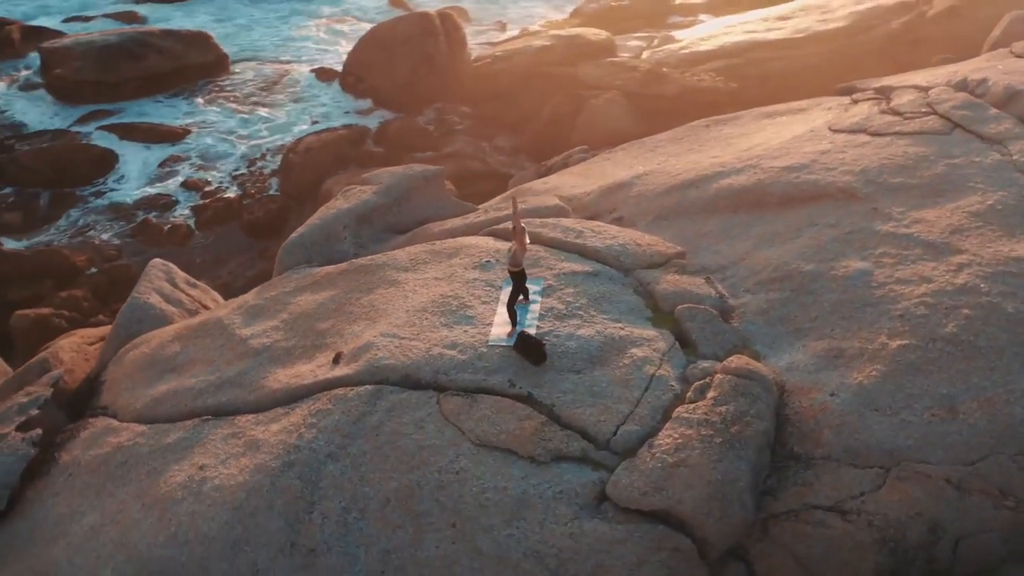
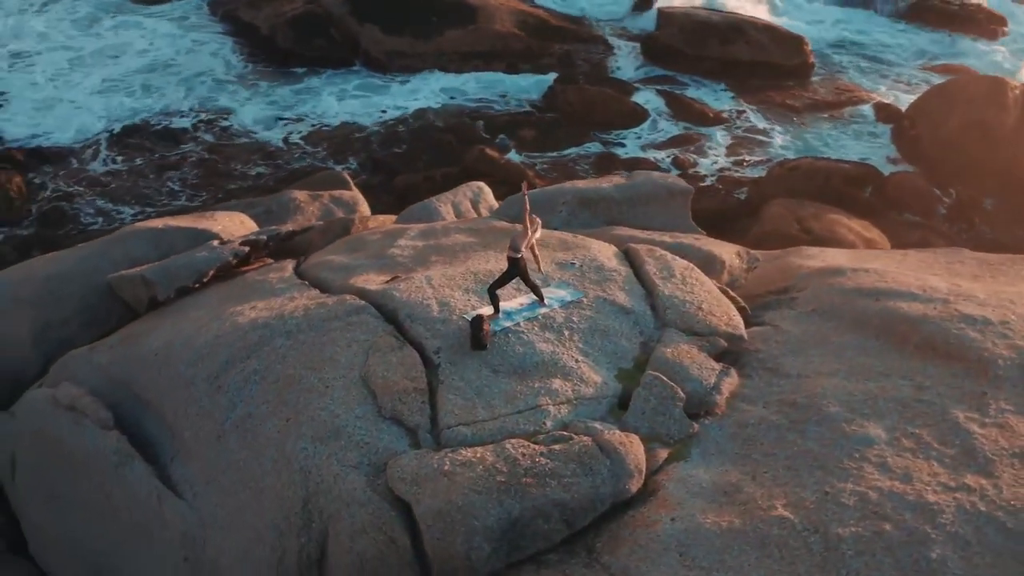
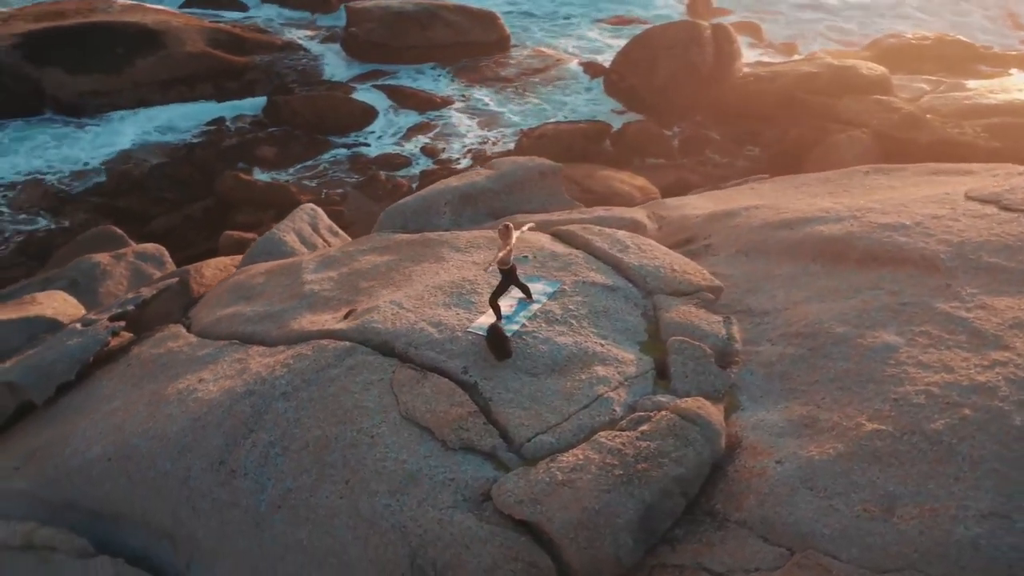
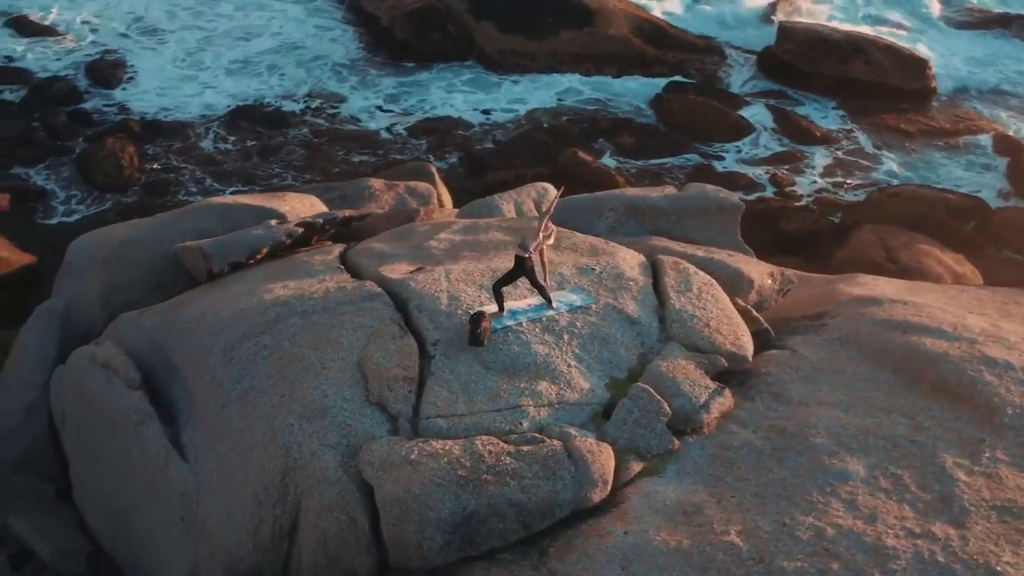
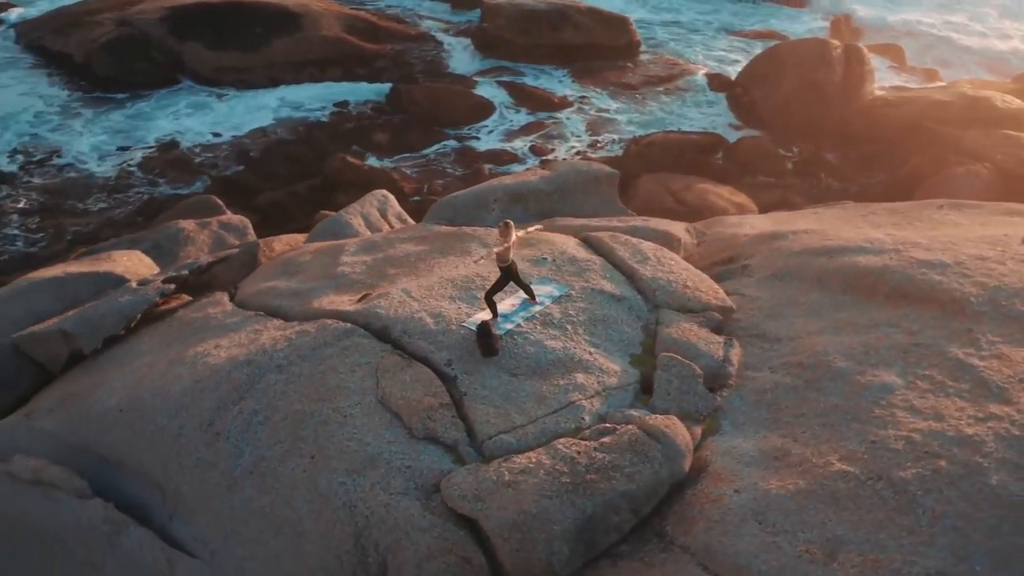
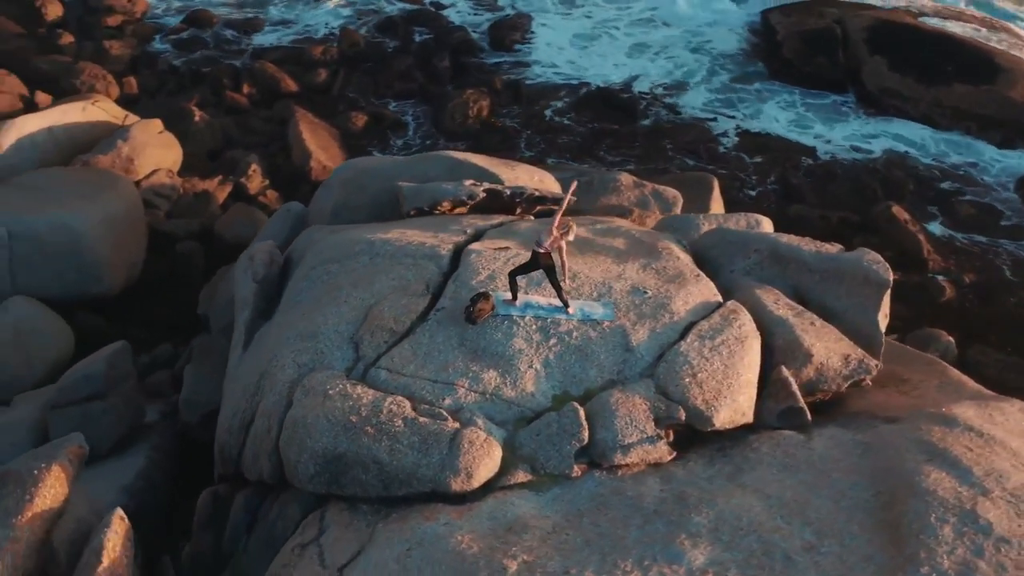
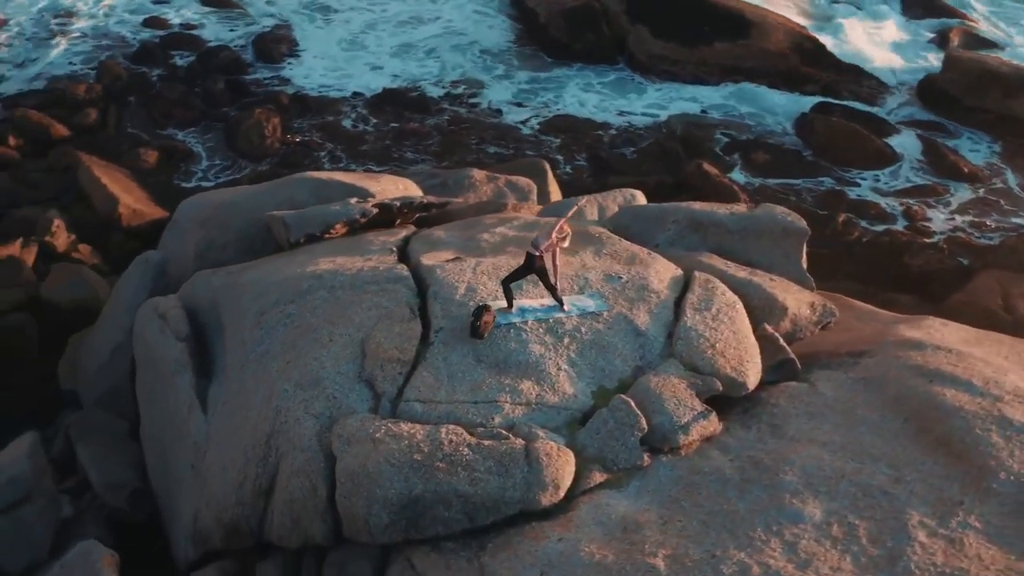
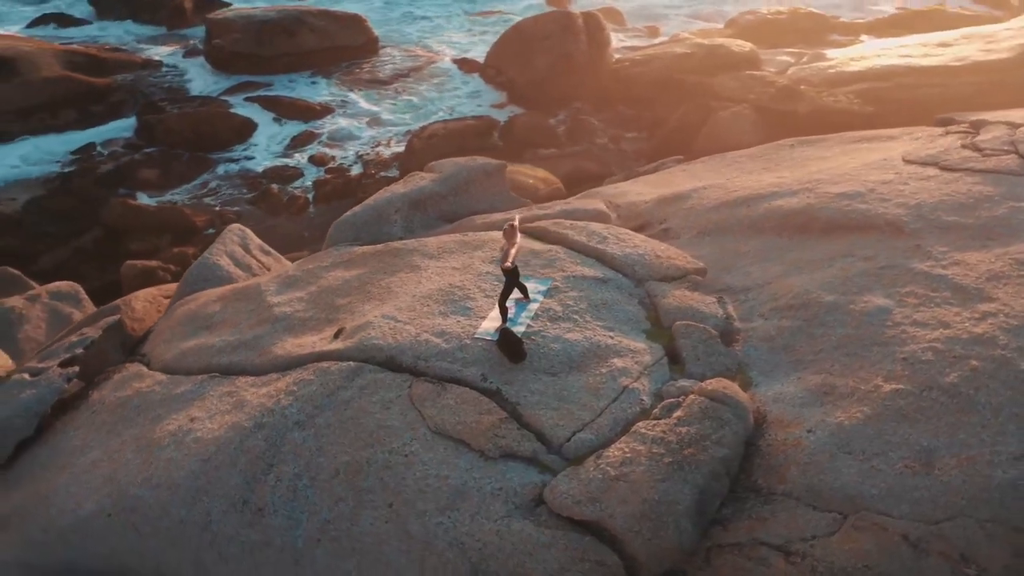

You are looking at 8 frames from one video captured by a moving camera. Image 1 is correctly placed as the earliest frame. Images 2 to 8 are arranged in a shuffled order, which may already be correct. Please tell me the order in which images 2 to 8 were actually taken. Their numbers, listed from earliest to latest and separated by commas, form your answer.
8, 3, 5, 2, 4, 7, 6
